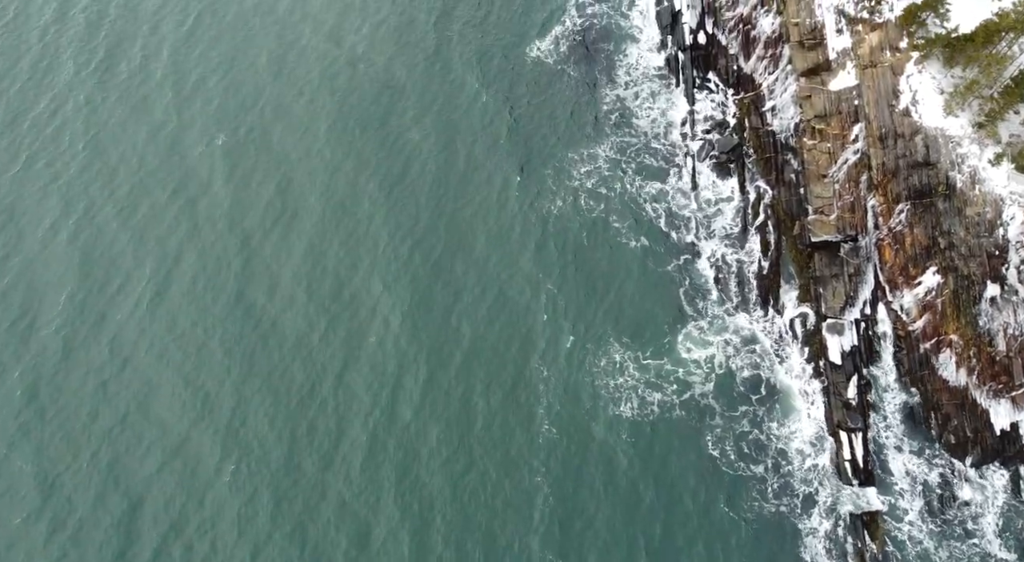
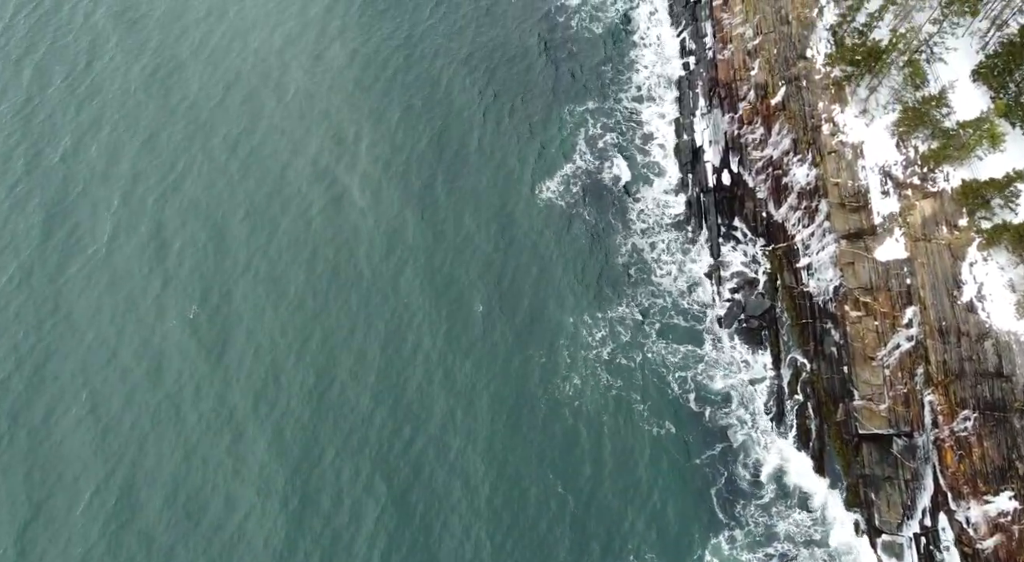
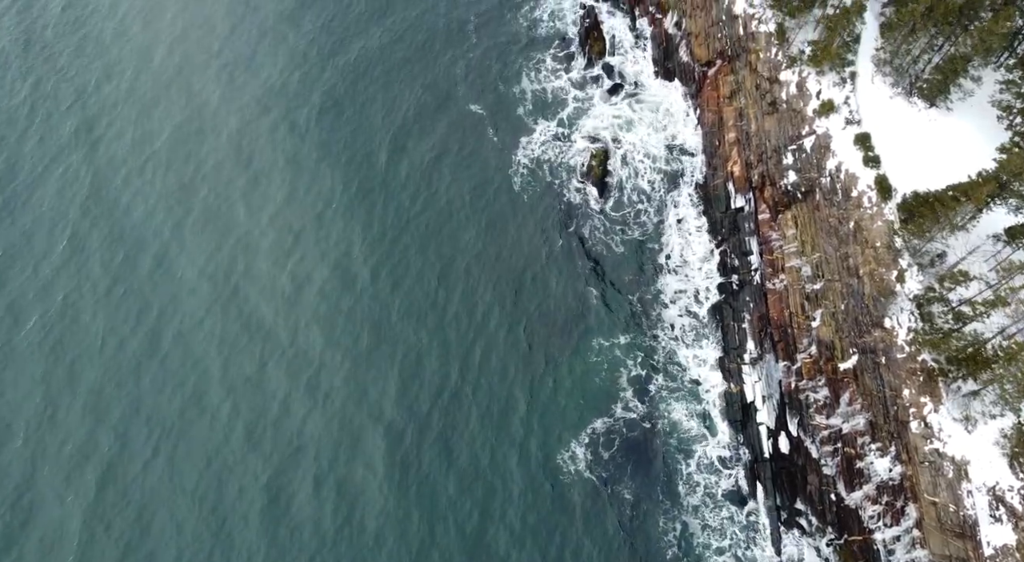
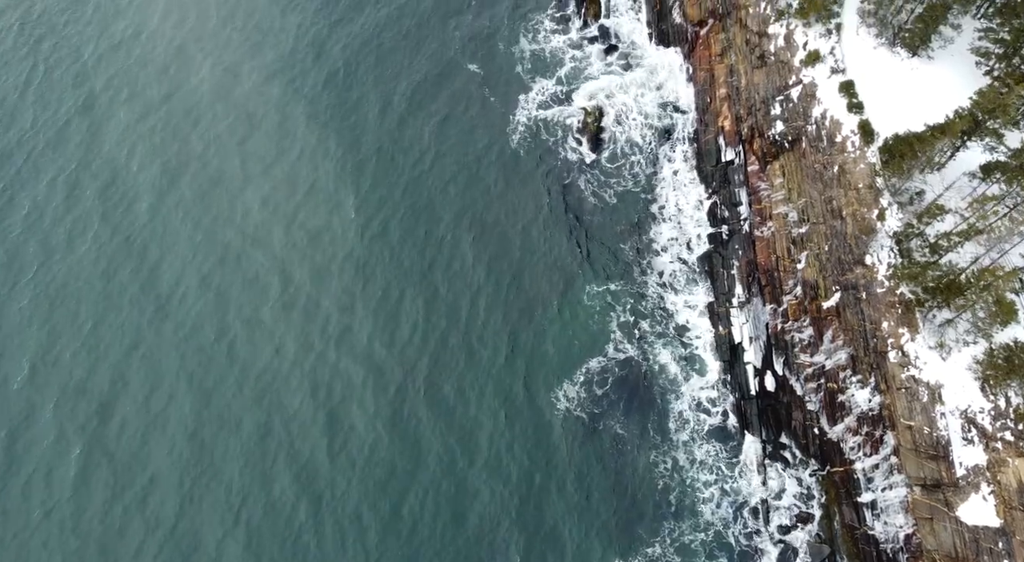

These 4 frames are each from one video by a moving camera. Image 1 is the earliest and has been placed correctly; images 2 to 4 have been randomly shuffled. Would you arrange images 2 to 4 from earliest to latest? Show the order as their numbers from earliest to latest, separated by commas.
2, 4, 3
